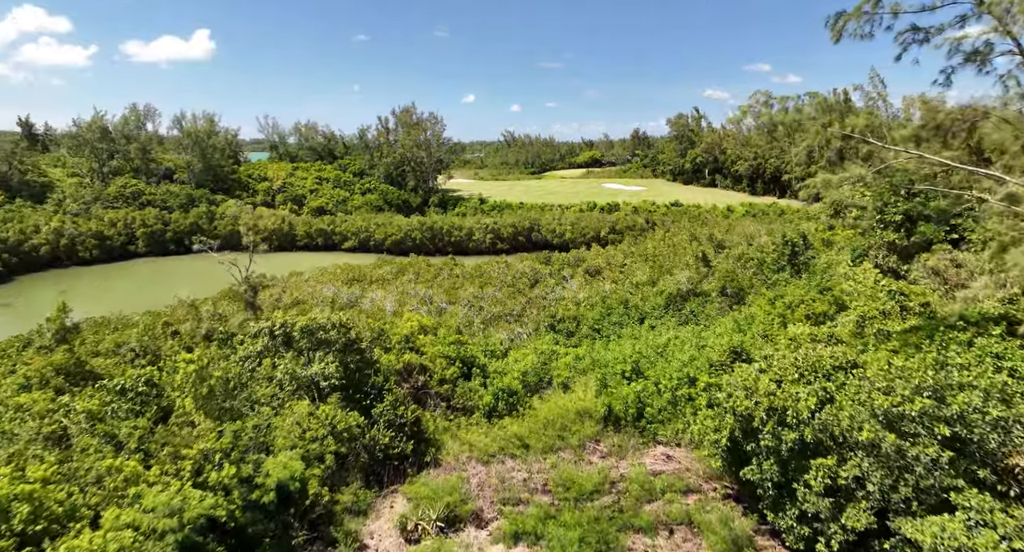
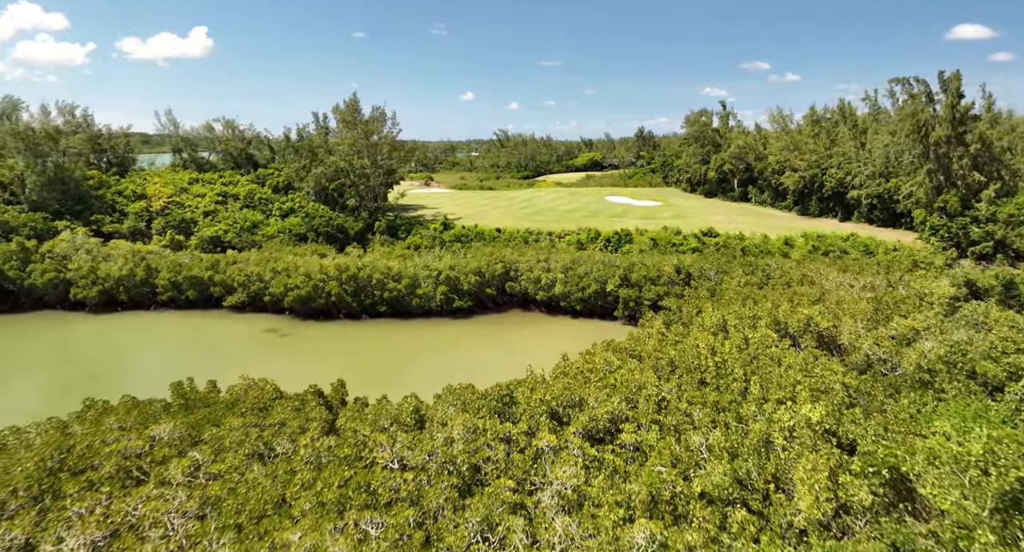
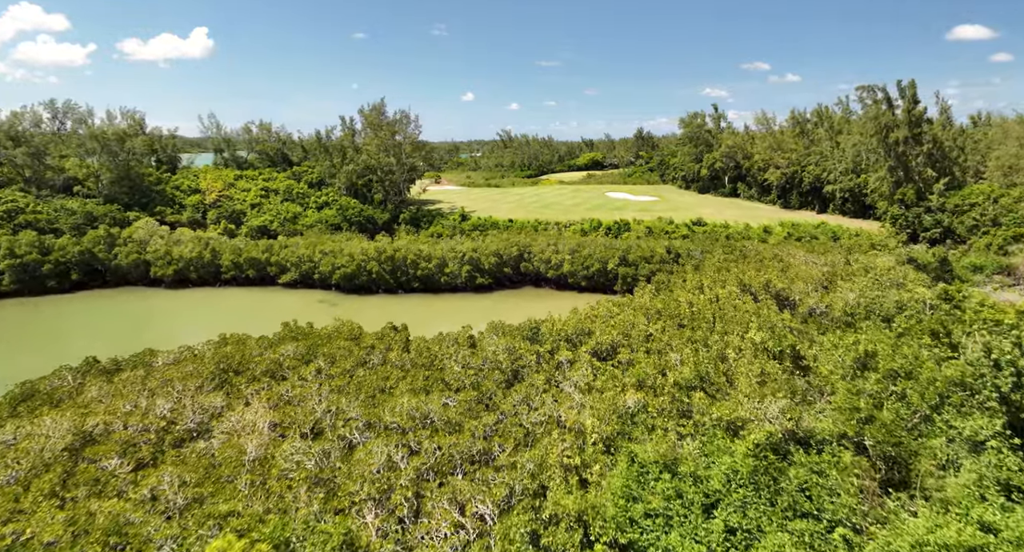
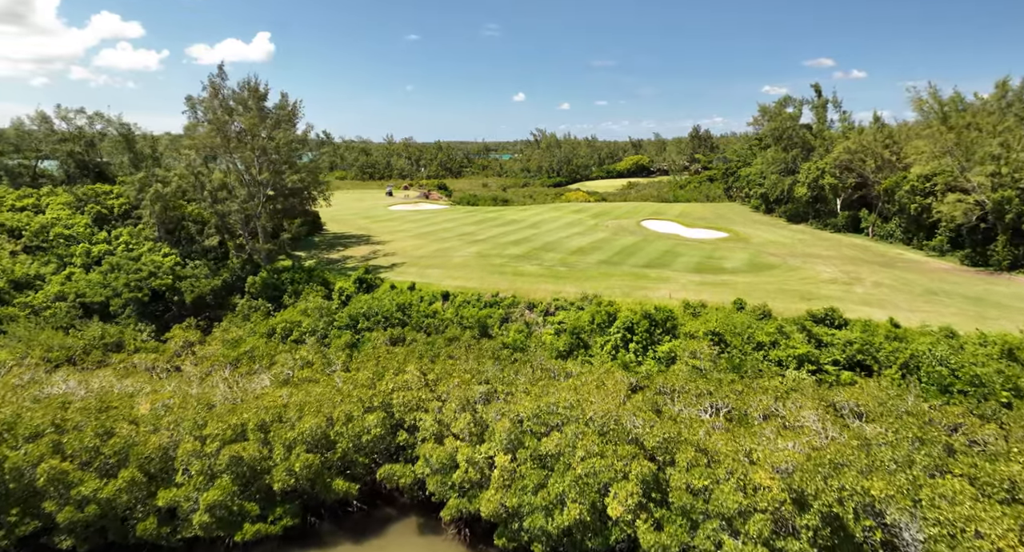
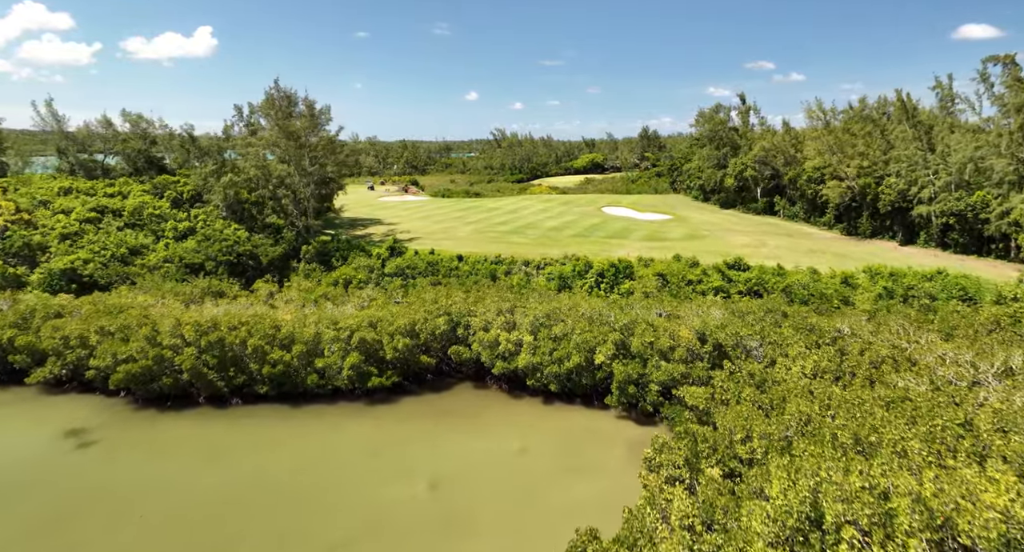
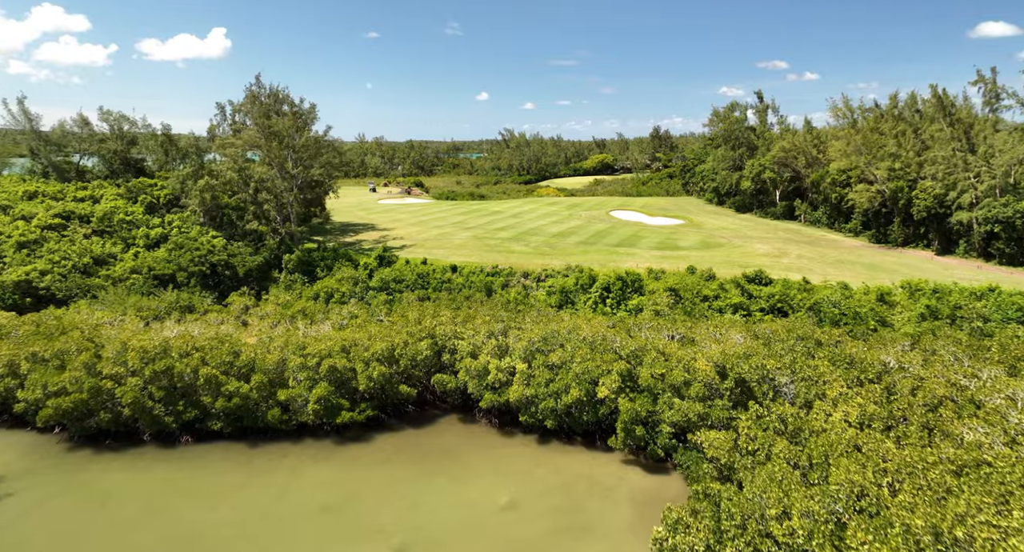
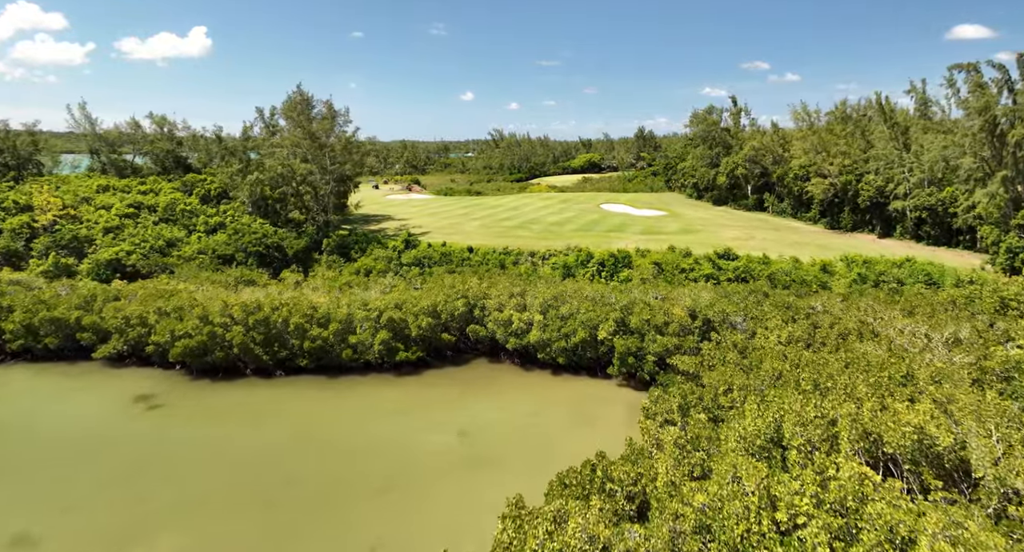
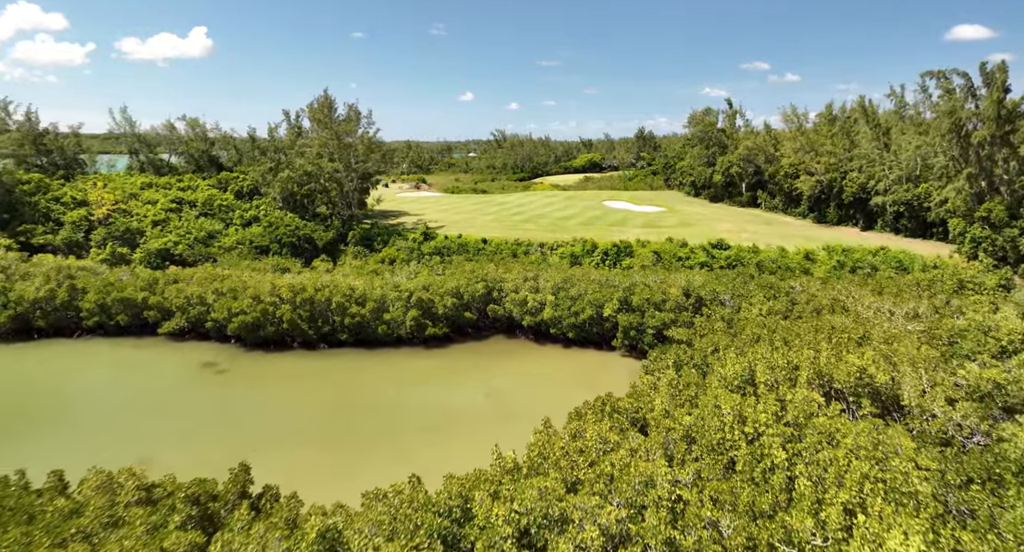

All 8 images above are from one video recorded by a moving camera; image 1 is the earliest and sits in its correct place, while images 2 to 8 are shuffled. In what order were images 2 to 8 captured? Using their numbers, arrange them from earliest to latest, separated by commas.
3, 2, 8, 7, 5, 6, 4
